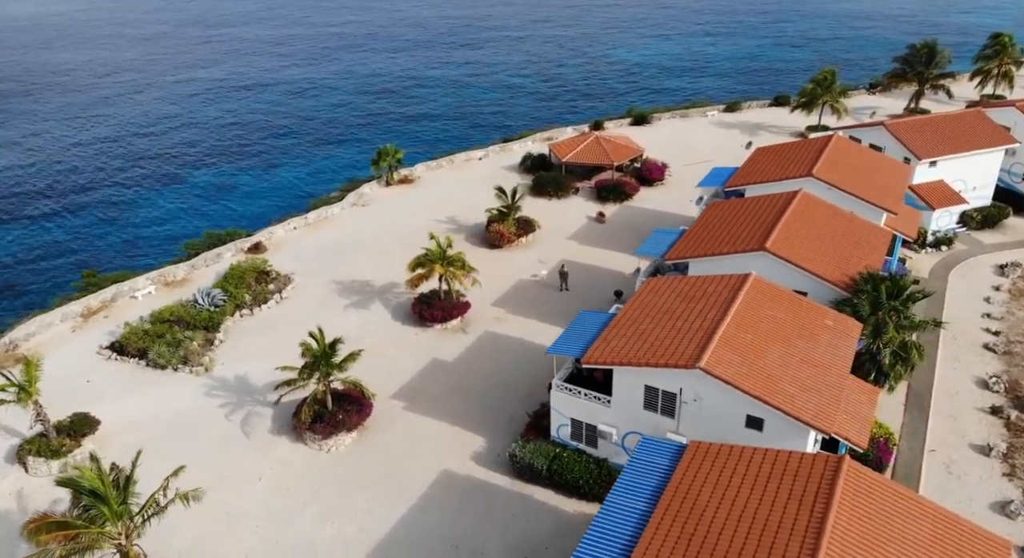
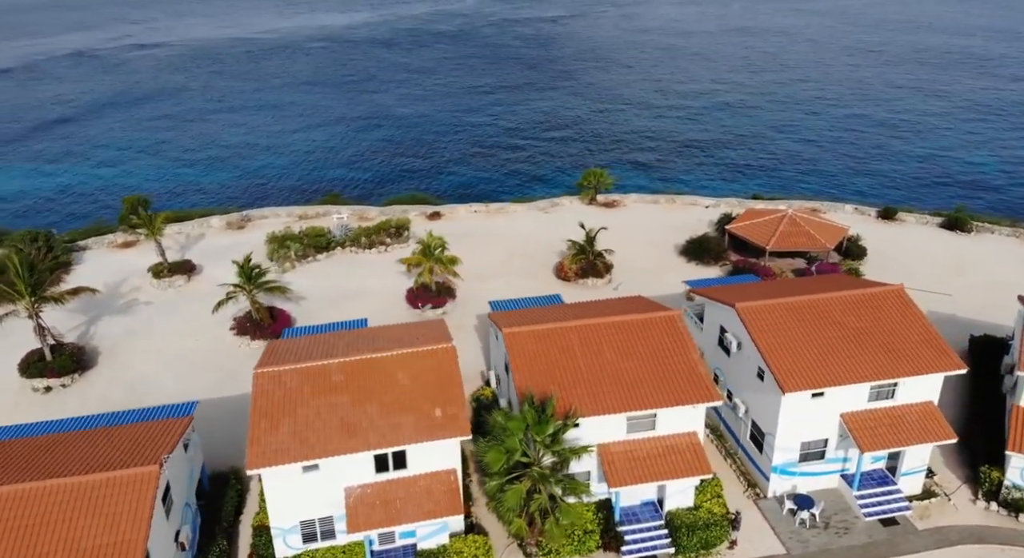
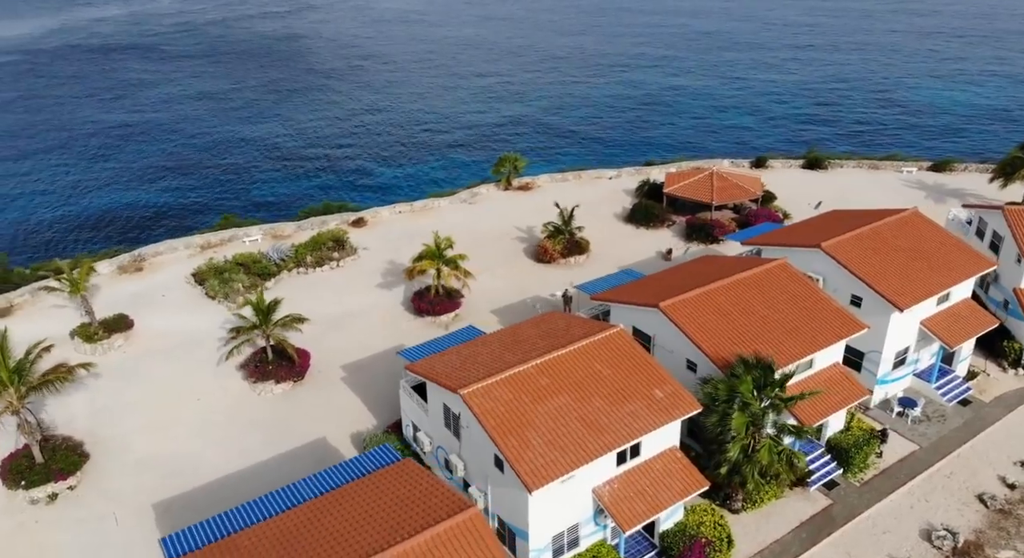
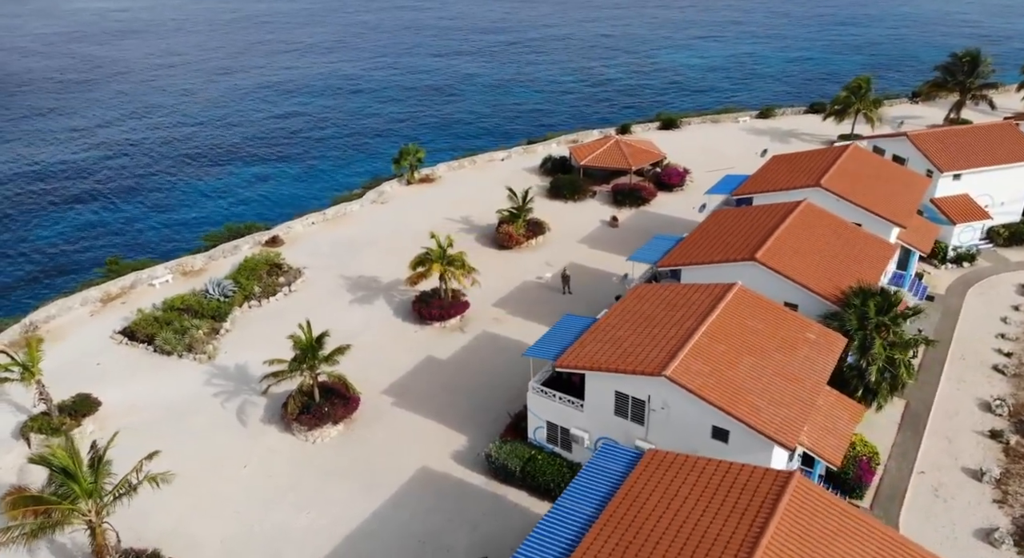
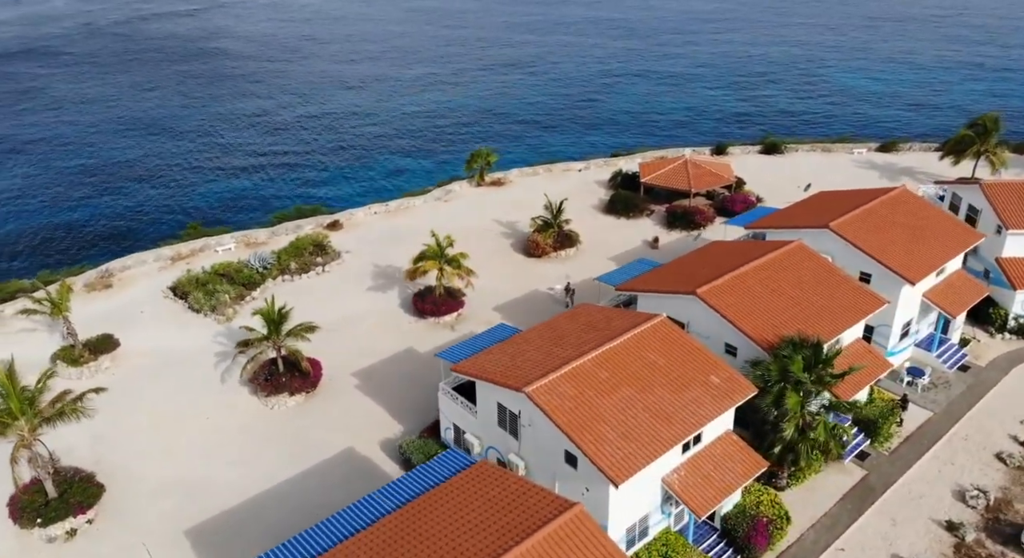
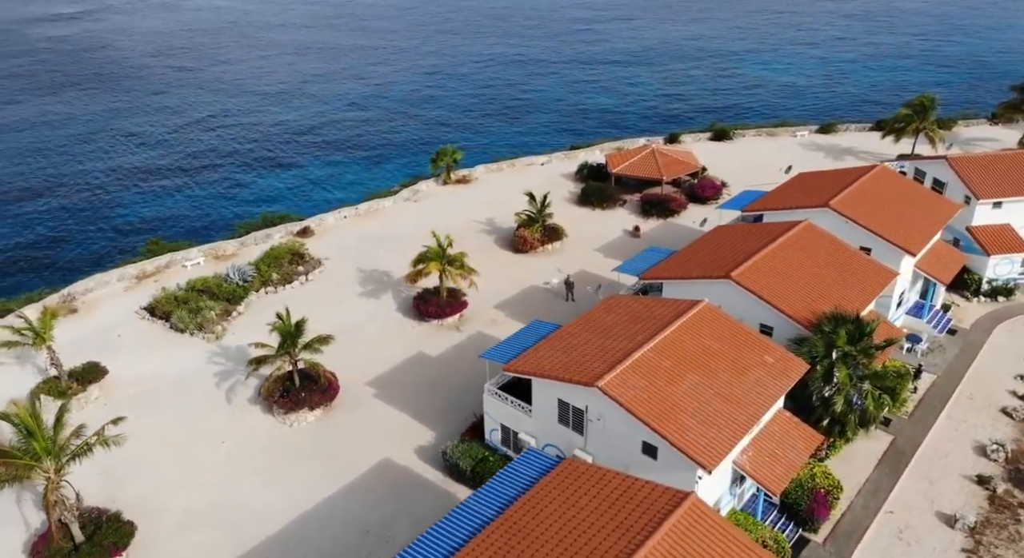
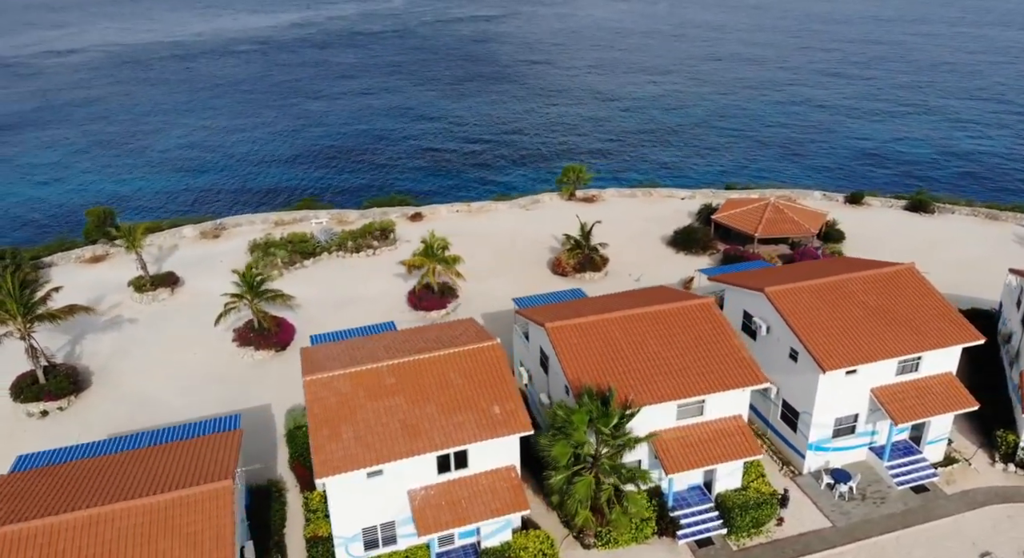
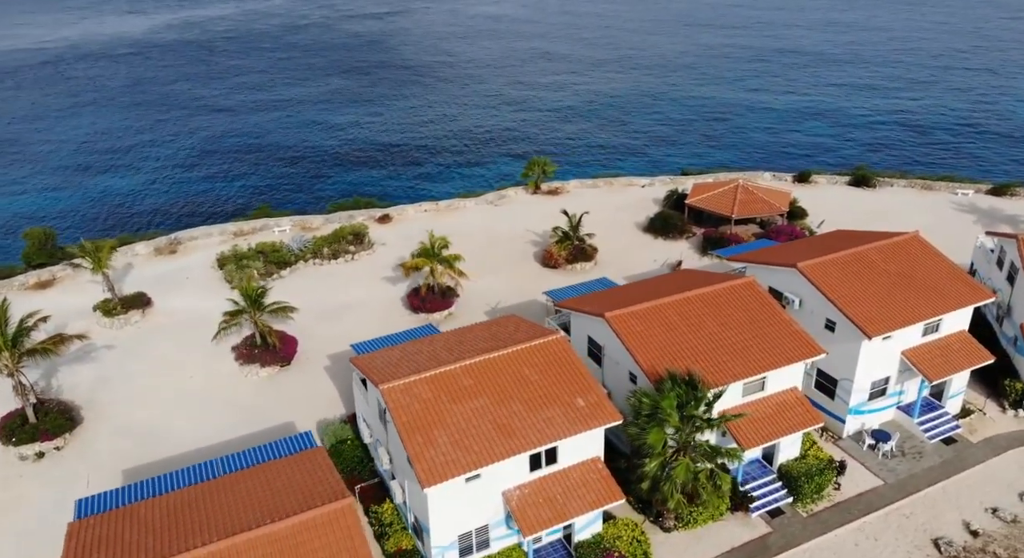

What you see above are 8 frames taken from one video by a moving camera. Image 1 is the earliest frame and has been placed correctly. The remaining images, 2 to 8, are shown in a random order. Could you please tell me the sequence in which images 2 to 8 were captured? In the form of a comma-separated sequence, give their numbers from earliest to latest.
4, 6, 5, 3, 8, 7, 2
